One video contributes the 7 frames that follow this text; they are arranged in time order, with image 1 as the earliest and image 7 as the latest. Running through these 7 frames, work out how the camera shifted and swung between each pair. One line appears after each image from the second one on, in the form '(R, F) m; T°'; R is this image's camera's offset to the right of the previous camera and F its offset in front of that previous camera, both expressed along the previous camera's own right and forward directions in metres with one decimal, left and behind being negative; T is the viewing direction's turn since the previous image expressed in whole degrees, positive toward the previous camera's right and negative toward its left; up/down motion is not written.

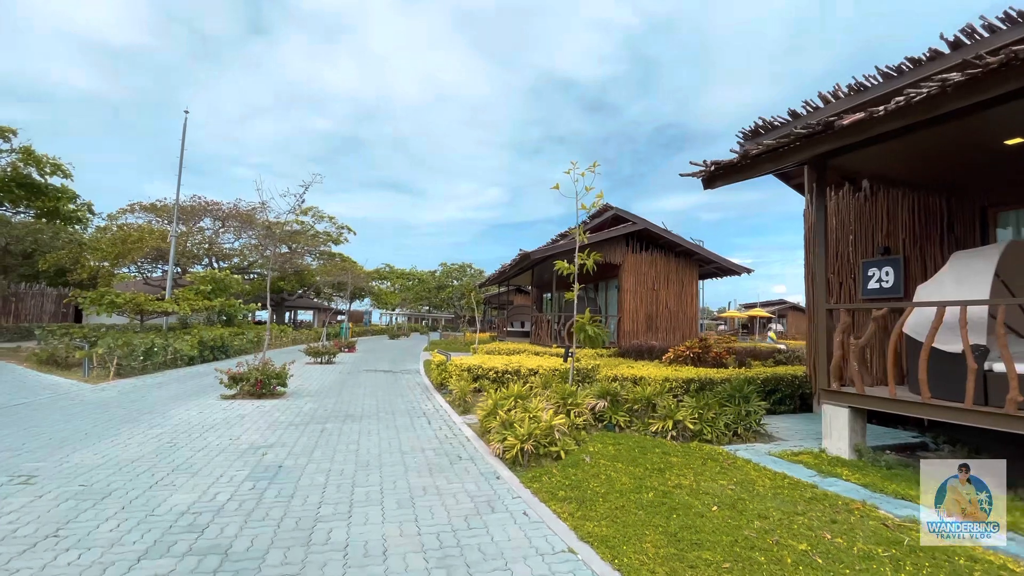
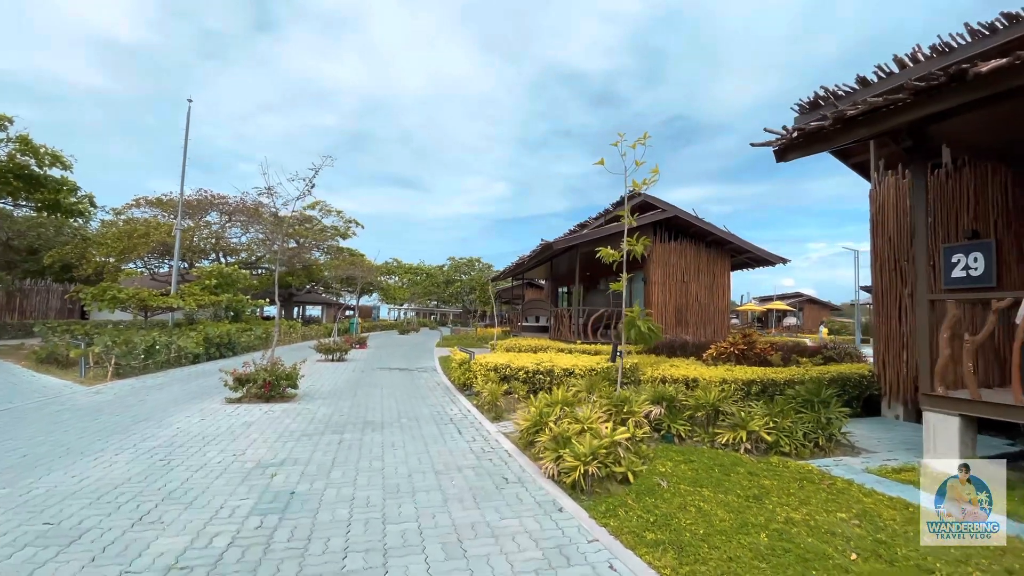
(-0.4, +0.8) m; -1°
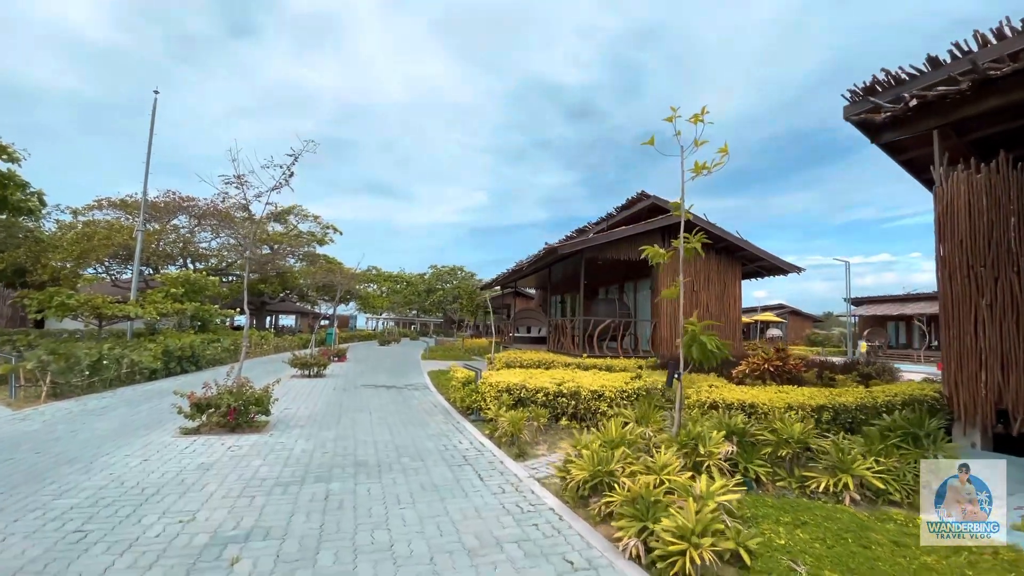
(-0.5, +1.2) m; +3°
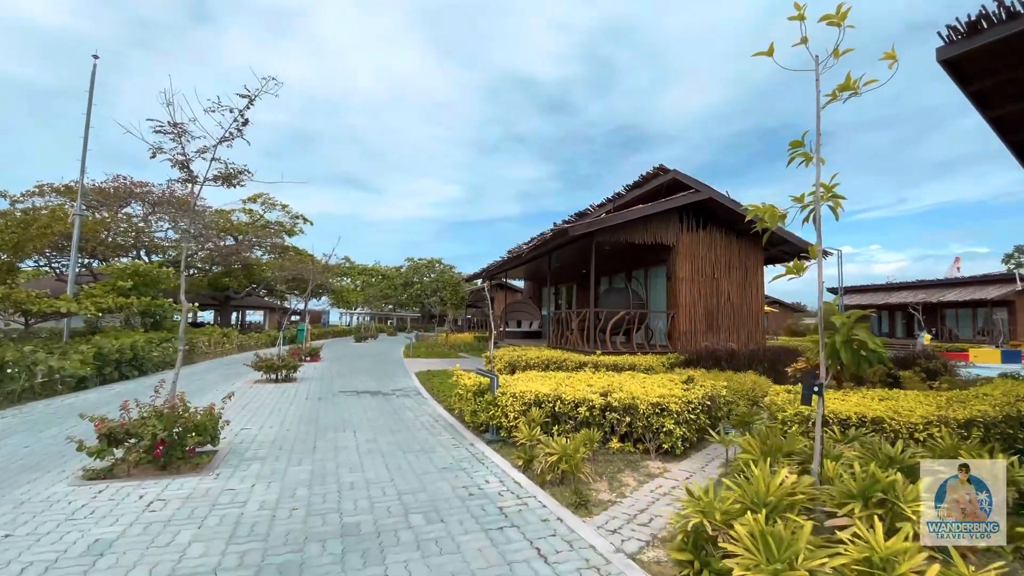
(-0.6, +1.6) m; +3°
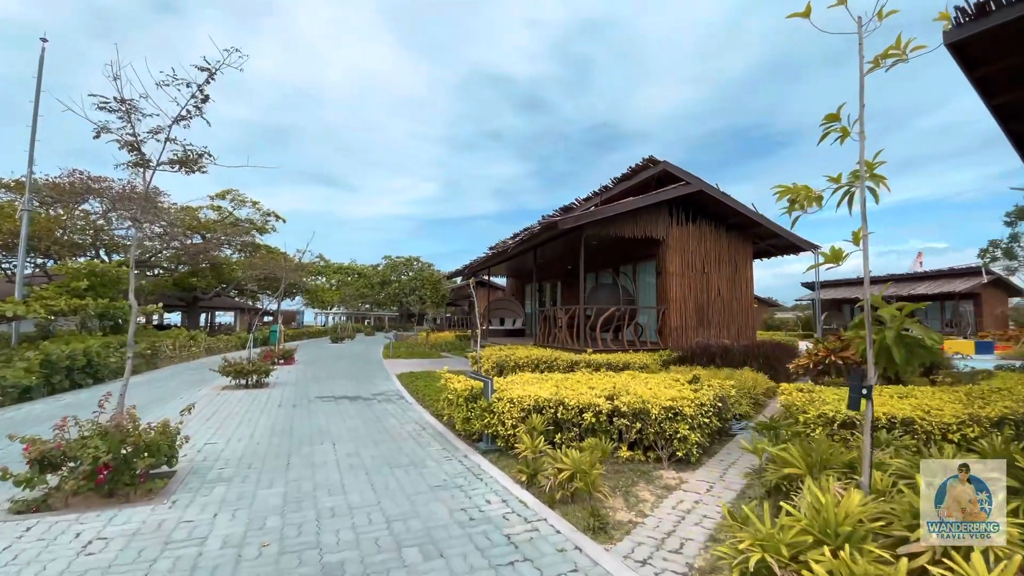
(-0.2, +0.5) m; +3°
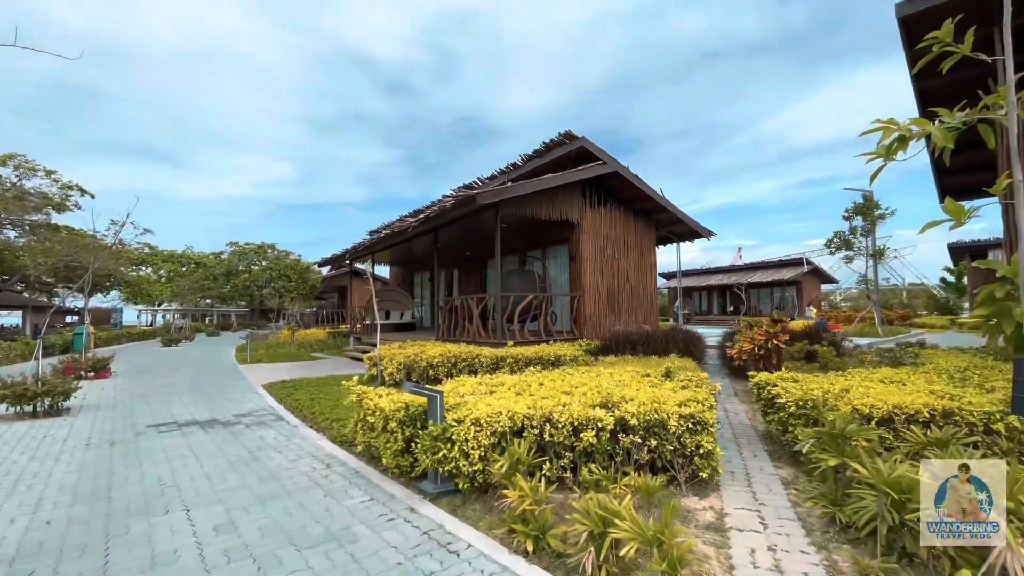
(-0.7, +1.5) m; +15°
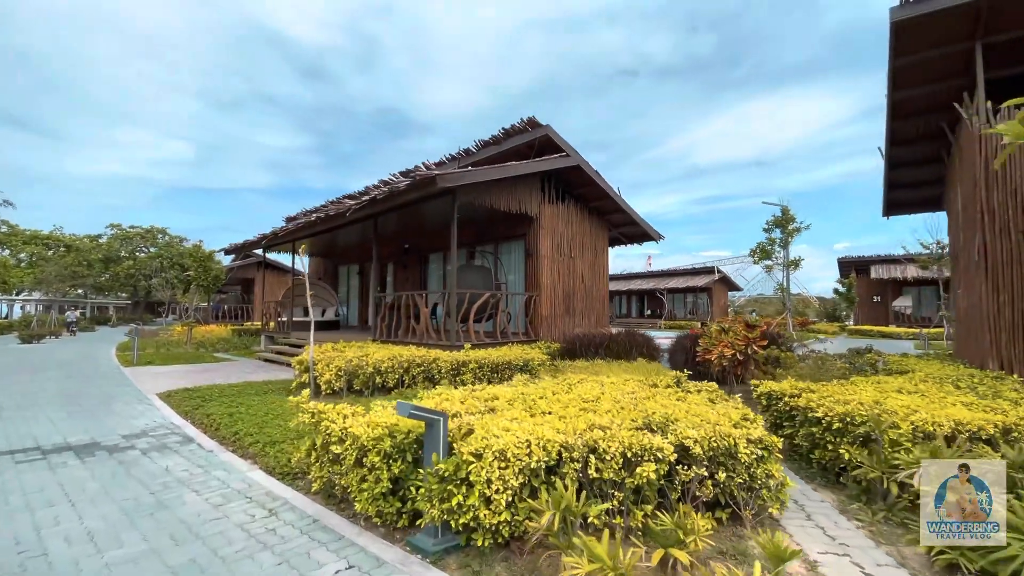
(-0.6, +0.9) m; +10°
